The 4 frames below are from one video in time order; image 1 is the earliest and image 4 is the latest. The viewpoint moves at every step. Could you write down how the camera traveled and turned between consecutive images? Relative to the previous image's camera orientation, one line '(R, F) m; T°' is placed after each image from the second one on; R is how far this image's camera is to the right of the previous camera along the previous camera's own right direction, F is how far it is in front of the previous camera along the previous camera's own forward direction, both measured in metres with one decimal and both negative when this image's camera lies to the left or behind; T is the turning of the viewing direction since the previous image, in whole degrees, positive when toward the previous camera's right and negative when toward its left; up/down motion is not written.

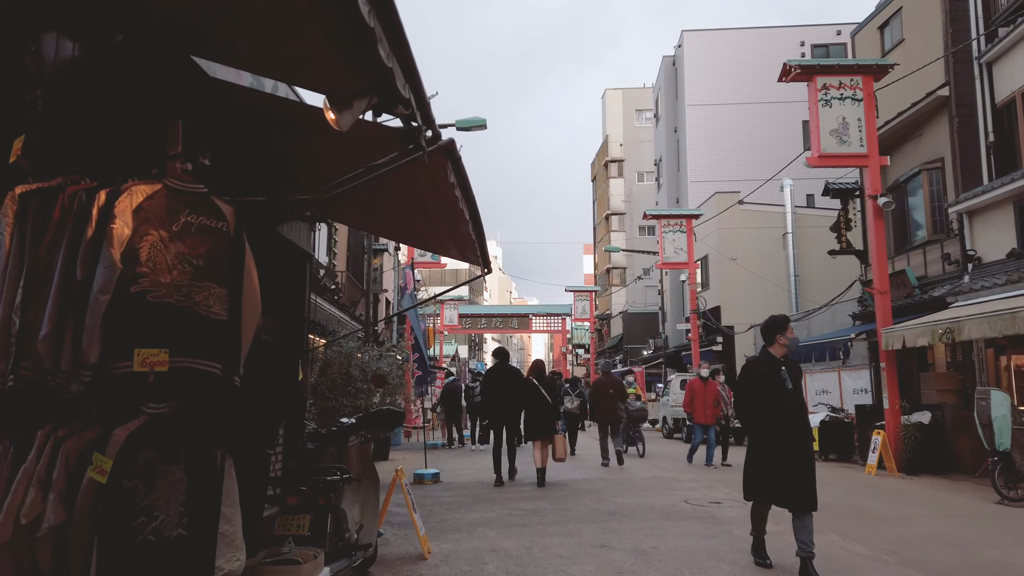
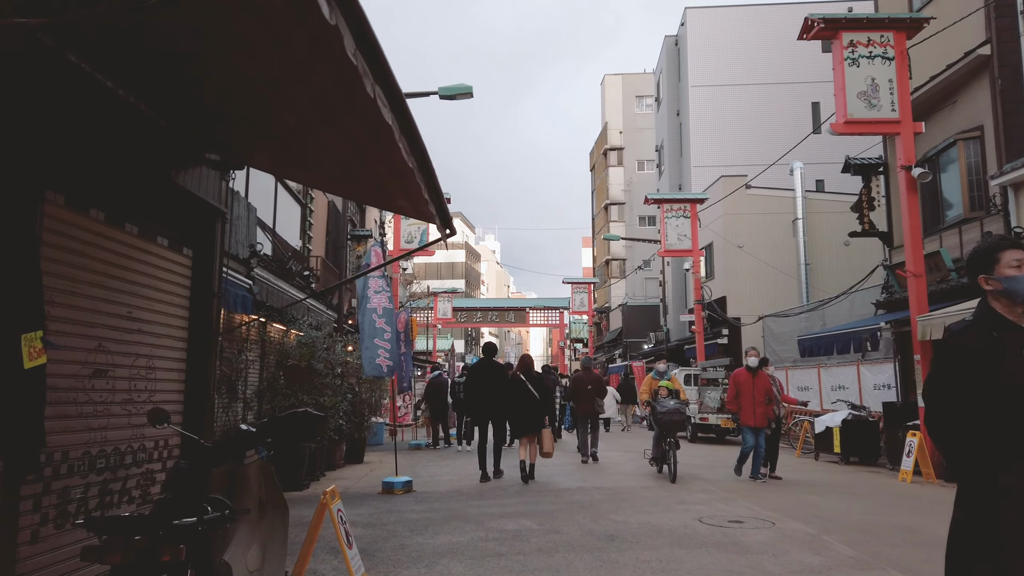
(+0.2, +1.5) m; 0°
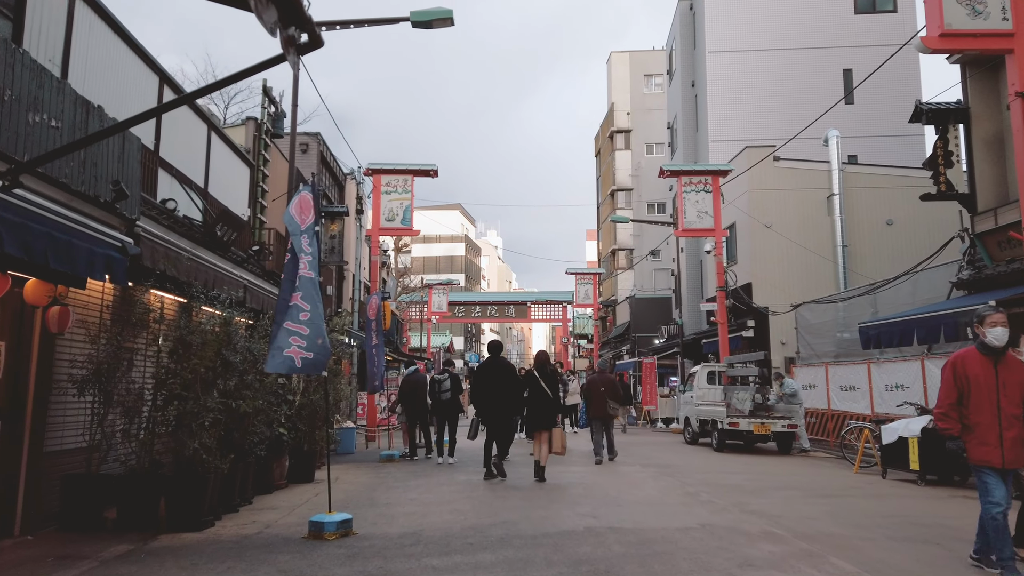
(+0.2, +2.9) m; 0°
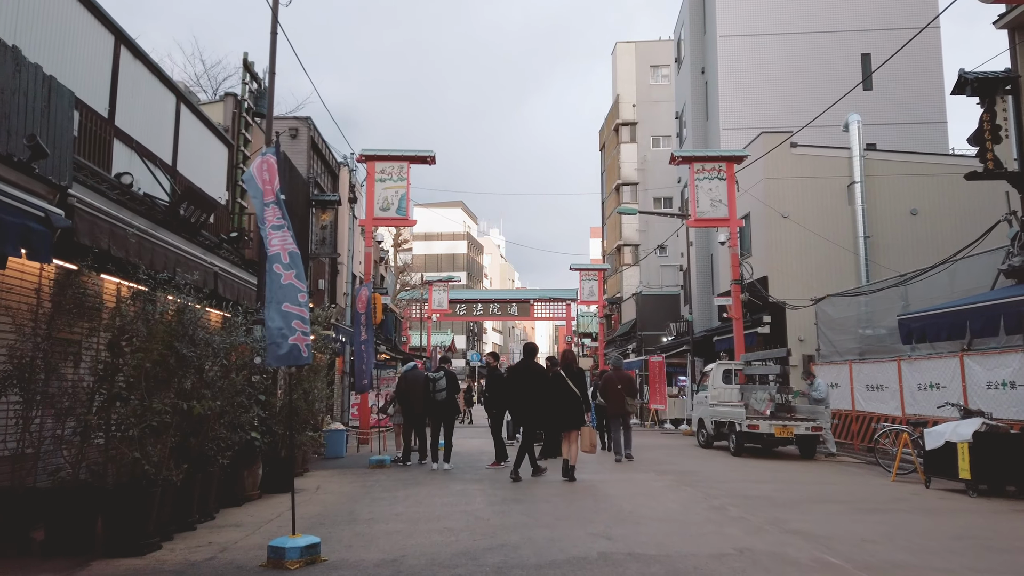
(0.0, +1.1) m; 0°
